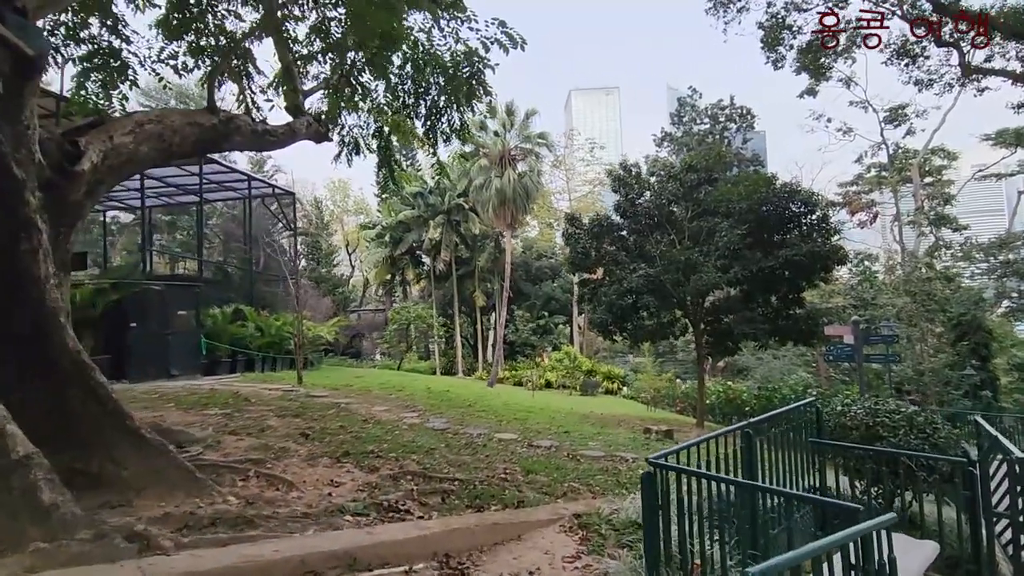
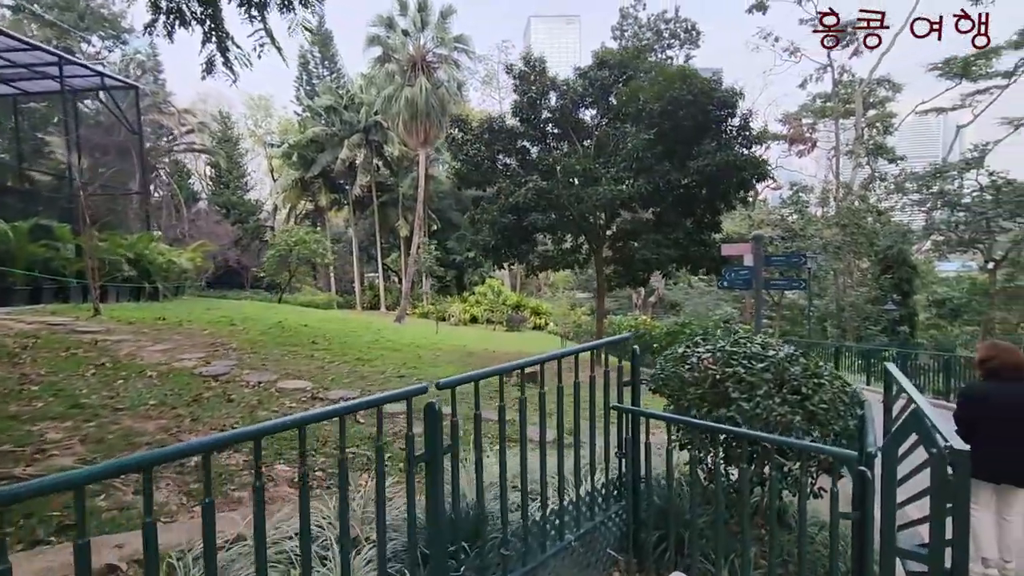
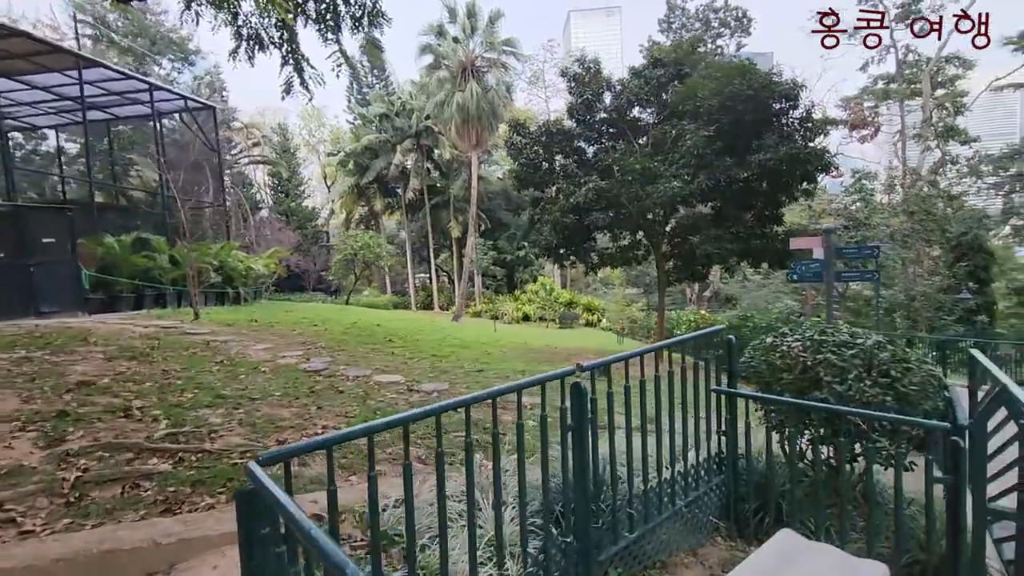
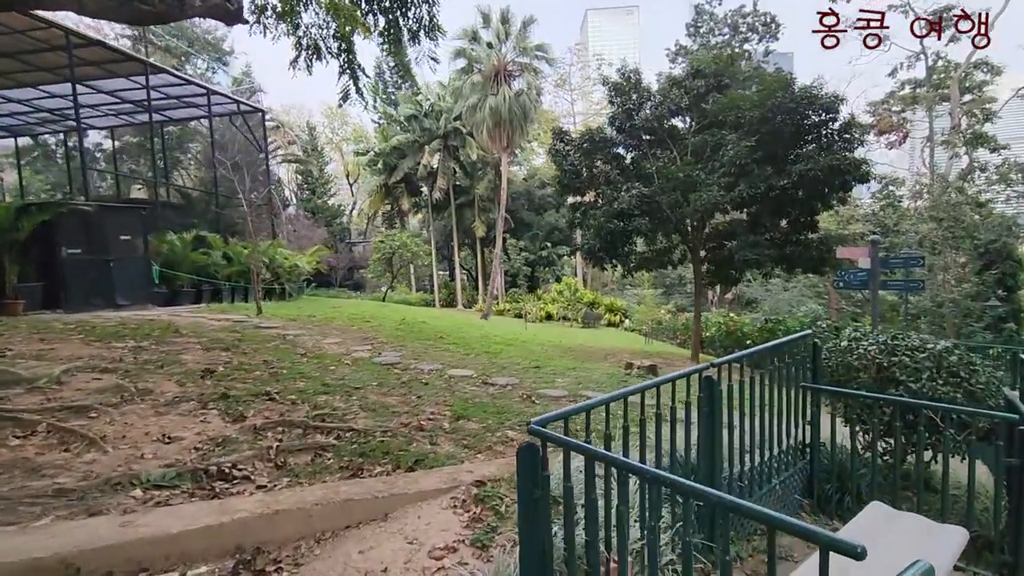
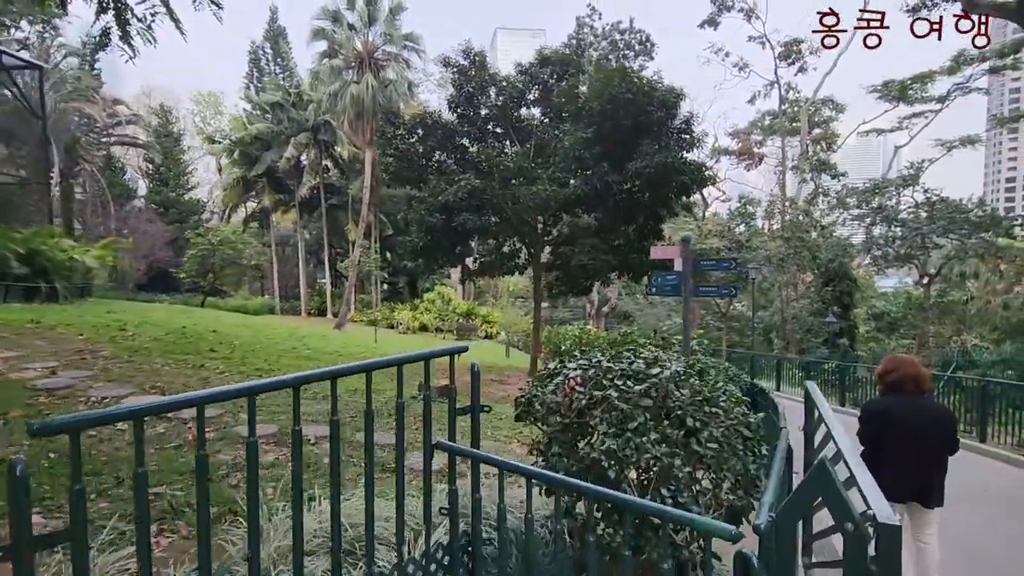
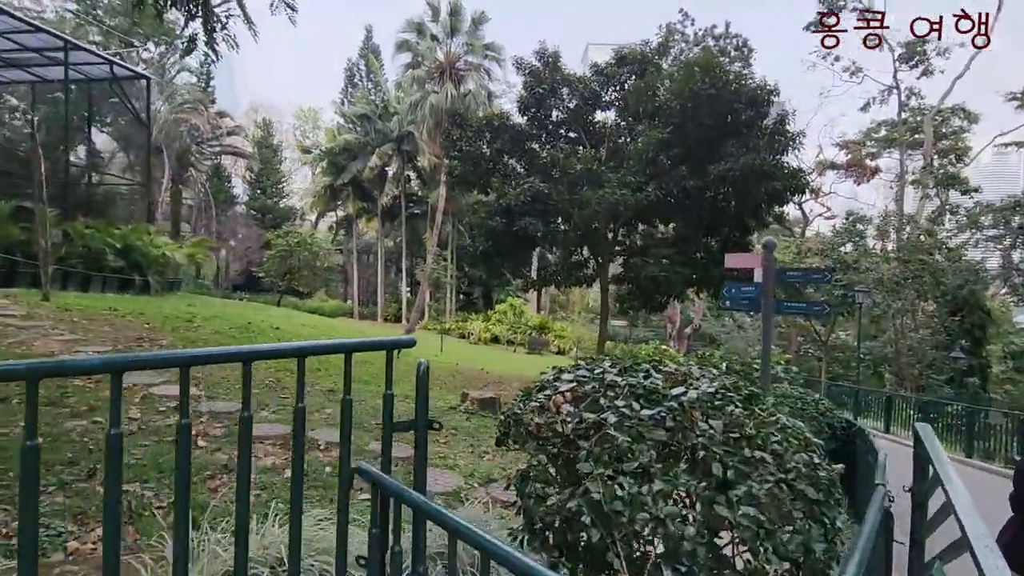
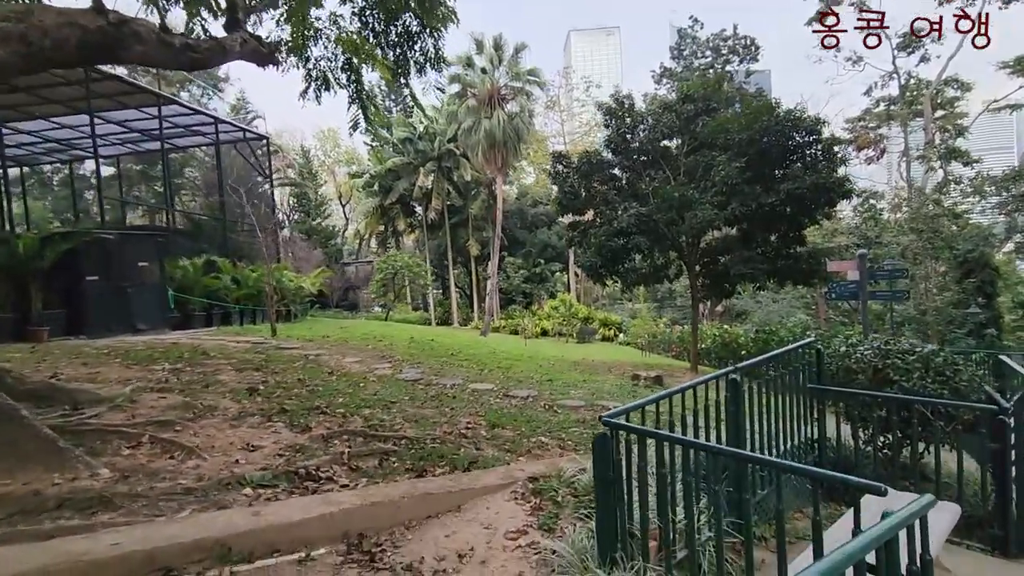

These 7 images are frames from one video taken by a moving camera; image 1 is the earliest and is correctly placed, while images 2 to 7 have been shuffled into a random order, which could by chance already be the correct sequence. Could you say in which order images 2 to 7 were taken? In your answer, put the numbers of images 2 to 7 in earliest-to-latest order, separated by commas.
7, 4, 3, 2, 5, 6
